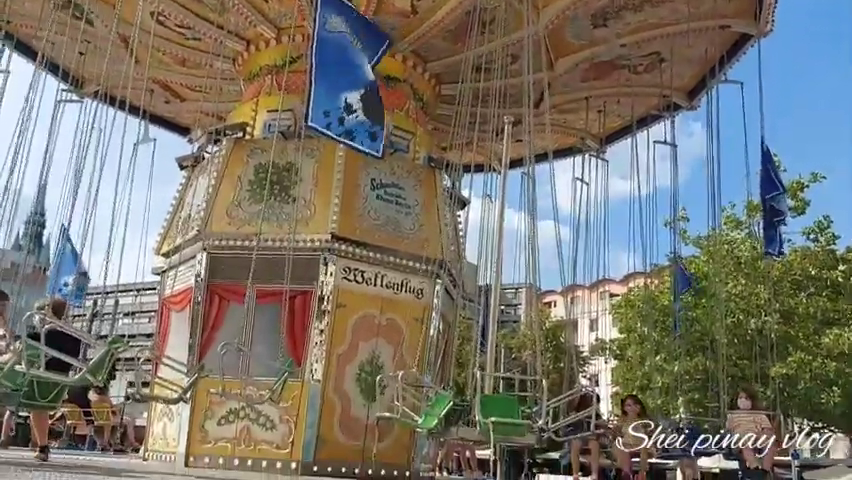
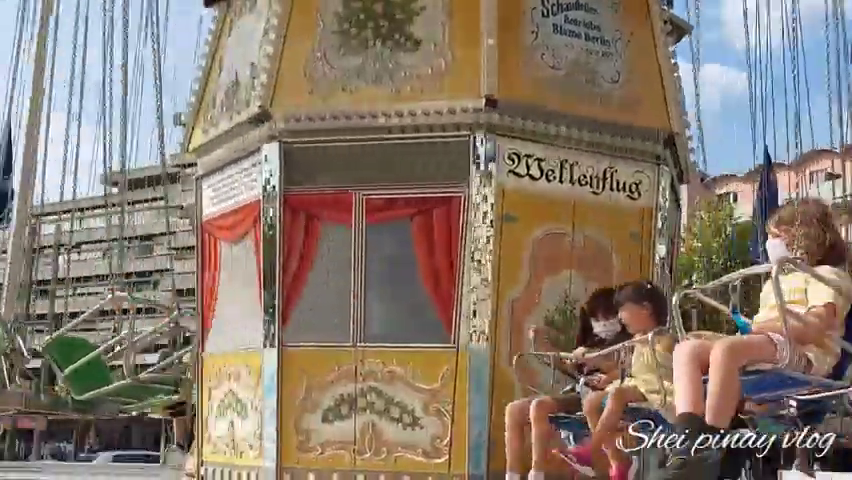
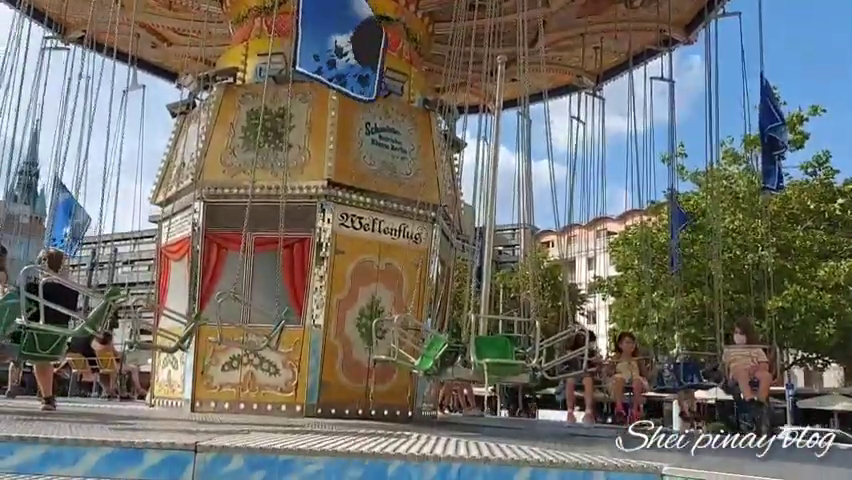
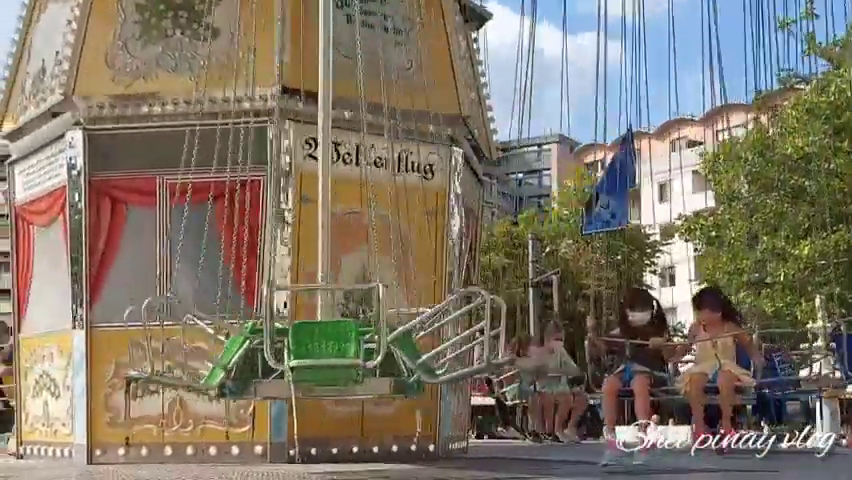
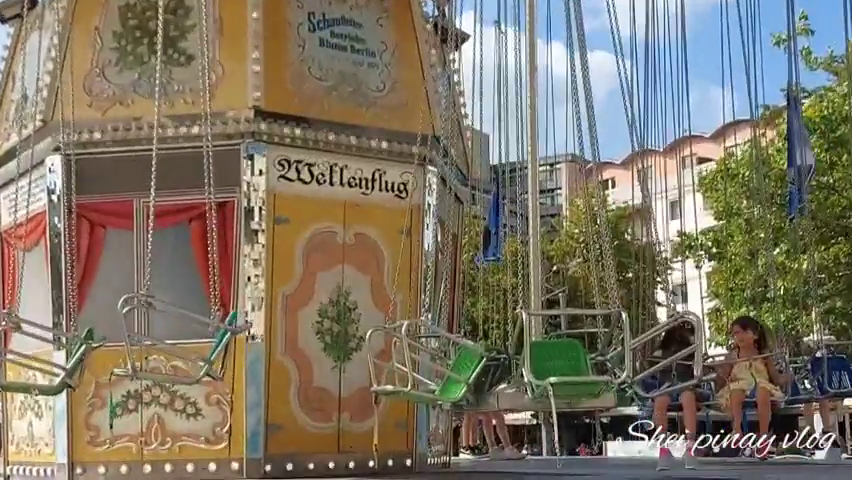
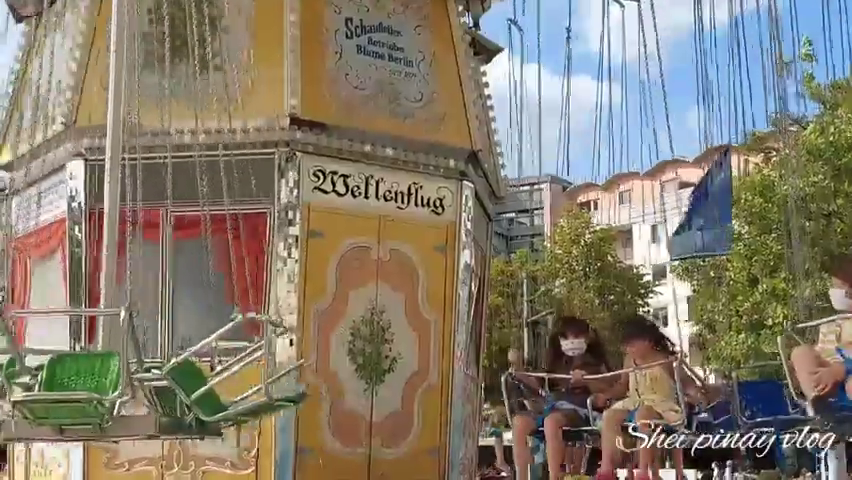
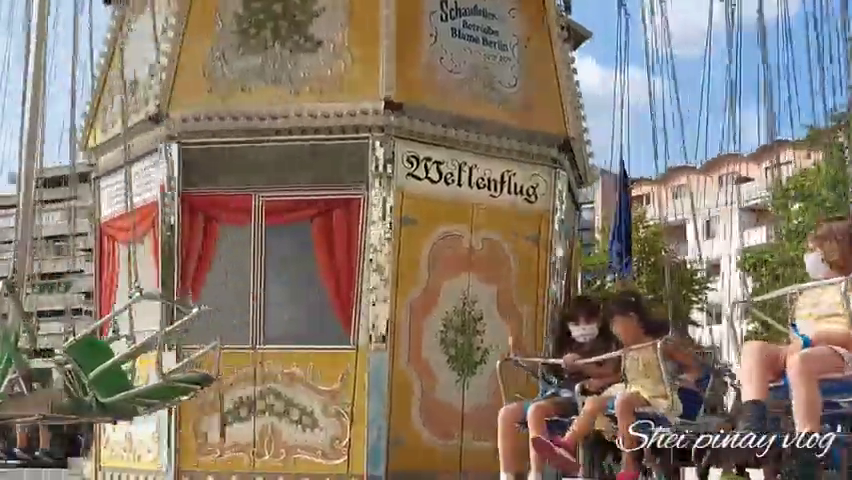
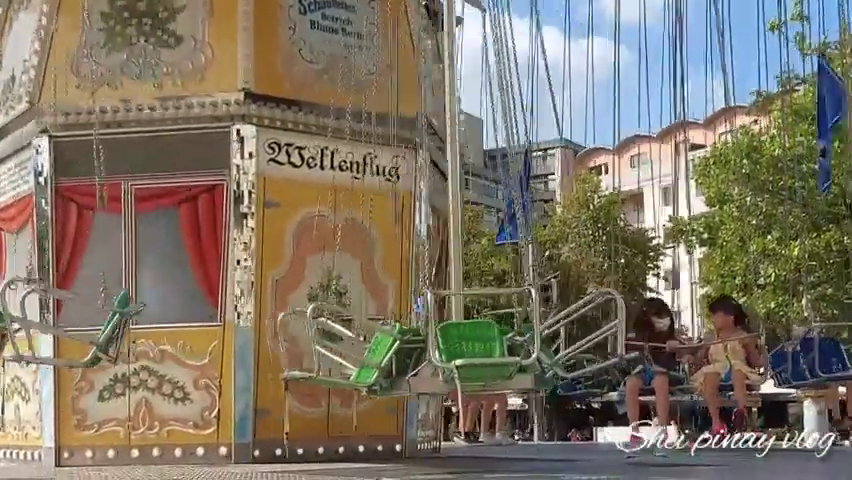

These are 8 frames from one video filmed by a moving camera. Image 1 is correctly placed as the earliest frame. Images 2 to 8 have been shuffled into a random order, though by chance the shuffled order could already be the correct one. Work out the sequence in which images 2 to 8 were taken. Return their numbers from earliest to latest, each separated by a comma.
3, 5, 8, 4, 6, 7, 2
